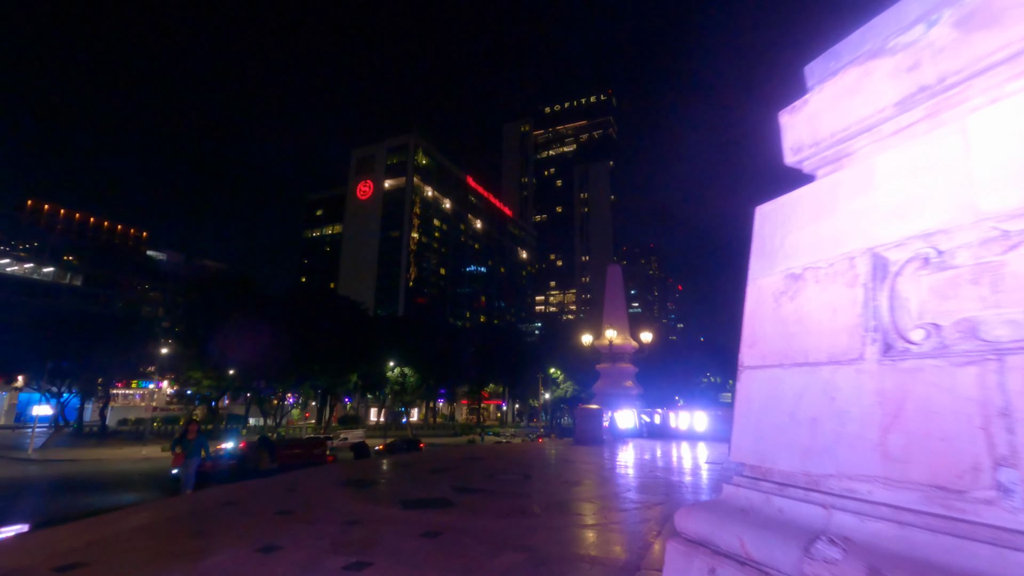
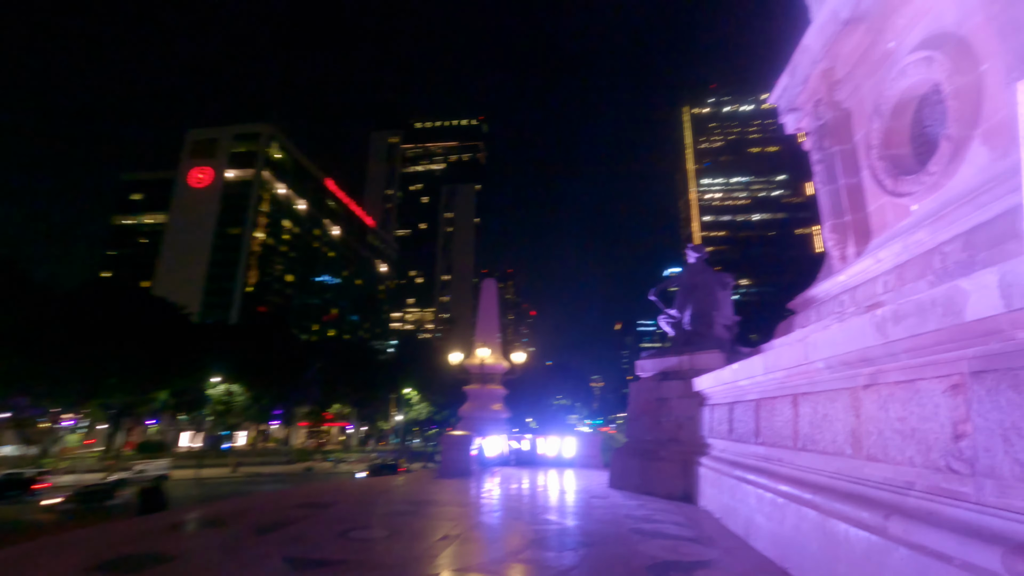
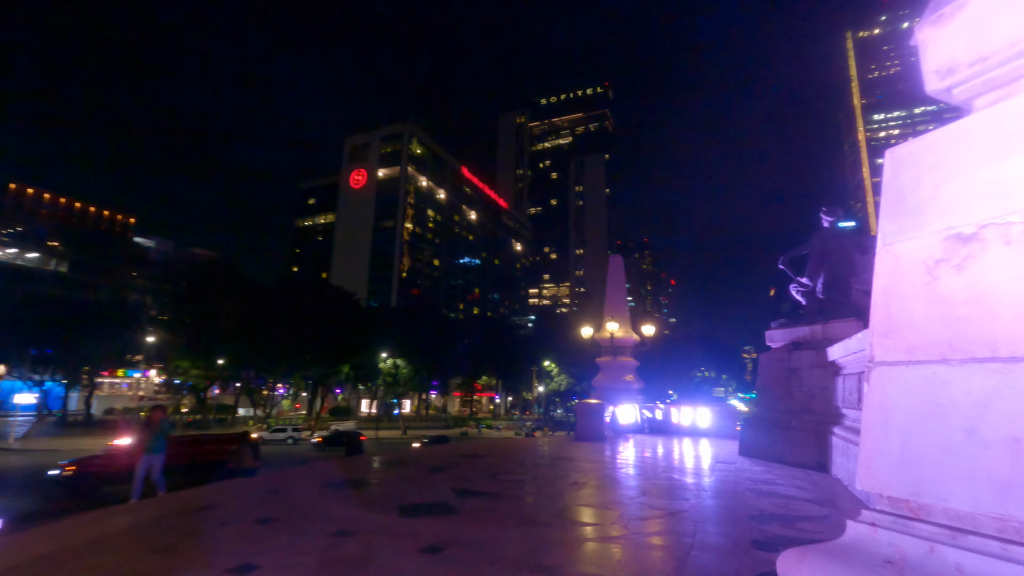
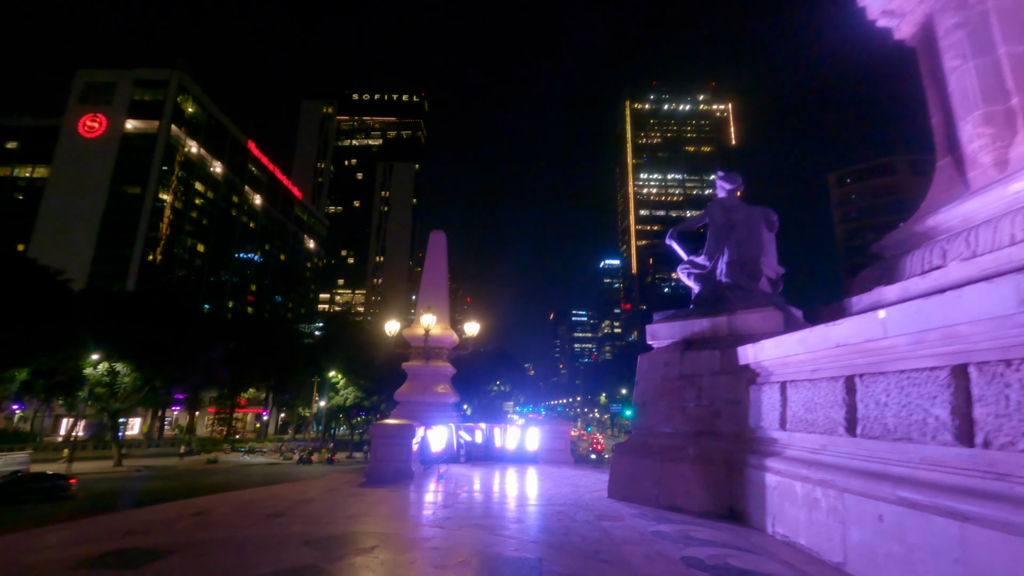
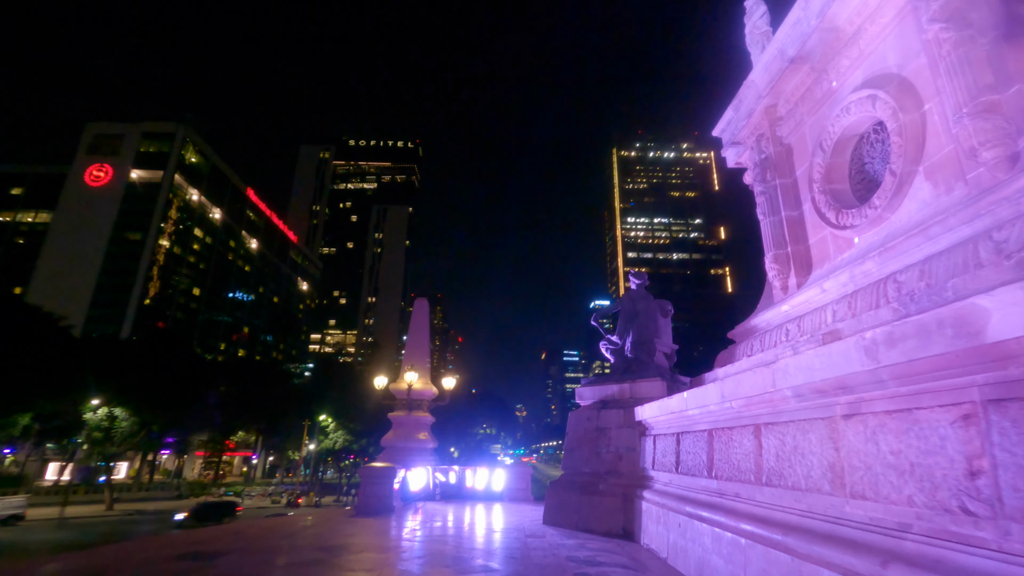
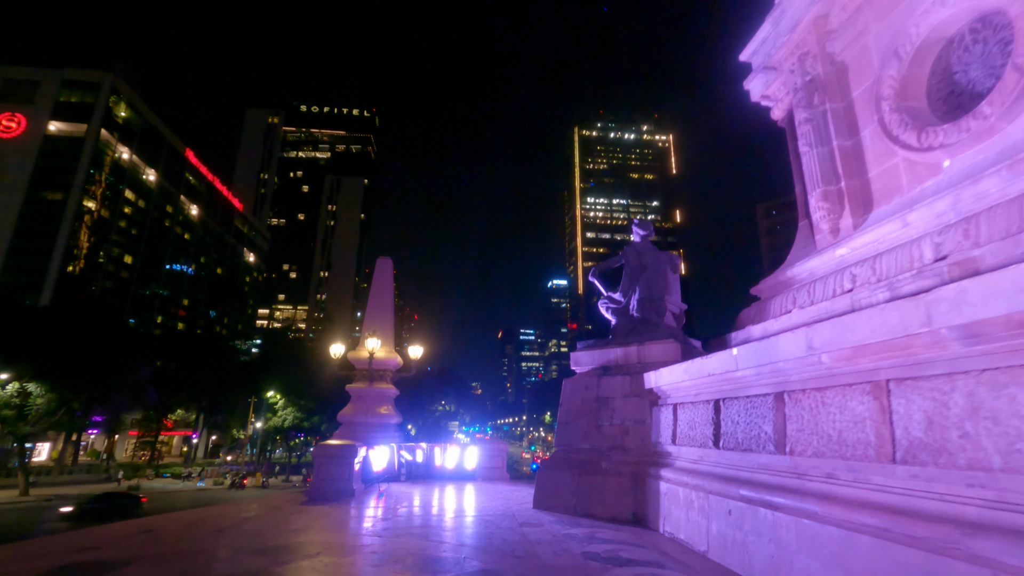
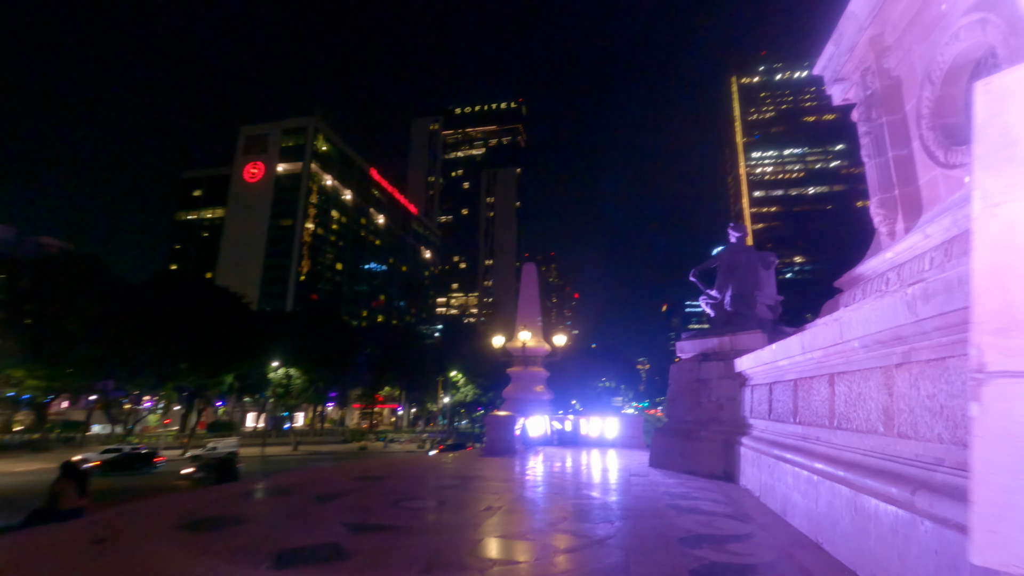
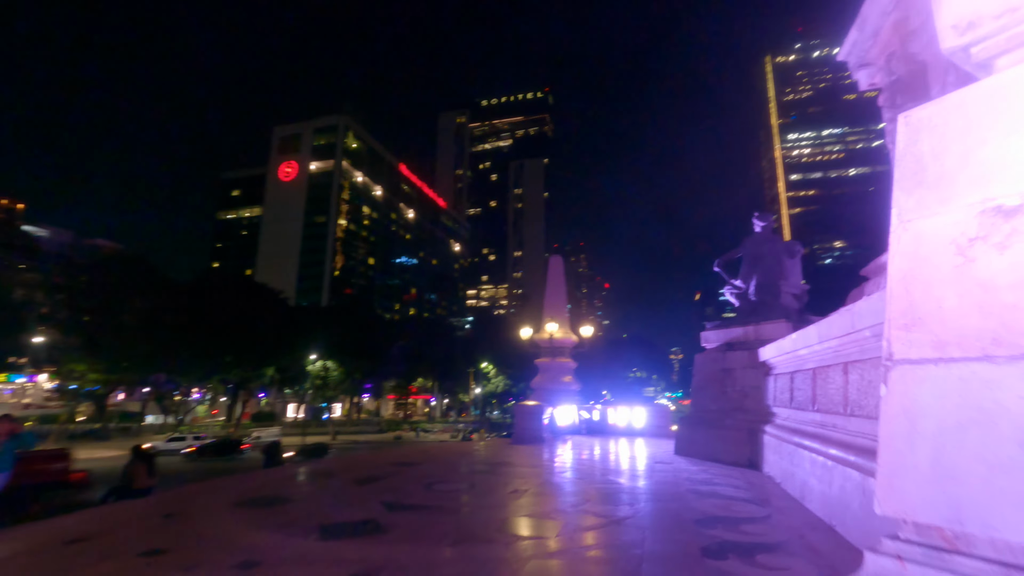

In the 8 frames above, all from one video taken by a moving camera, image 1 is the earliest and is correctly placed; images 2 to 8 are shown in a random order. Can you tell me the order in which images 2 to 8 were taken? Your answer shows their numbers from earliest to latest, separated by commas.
3, 8, 7, 2, 5, 6, 4
